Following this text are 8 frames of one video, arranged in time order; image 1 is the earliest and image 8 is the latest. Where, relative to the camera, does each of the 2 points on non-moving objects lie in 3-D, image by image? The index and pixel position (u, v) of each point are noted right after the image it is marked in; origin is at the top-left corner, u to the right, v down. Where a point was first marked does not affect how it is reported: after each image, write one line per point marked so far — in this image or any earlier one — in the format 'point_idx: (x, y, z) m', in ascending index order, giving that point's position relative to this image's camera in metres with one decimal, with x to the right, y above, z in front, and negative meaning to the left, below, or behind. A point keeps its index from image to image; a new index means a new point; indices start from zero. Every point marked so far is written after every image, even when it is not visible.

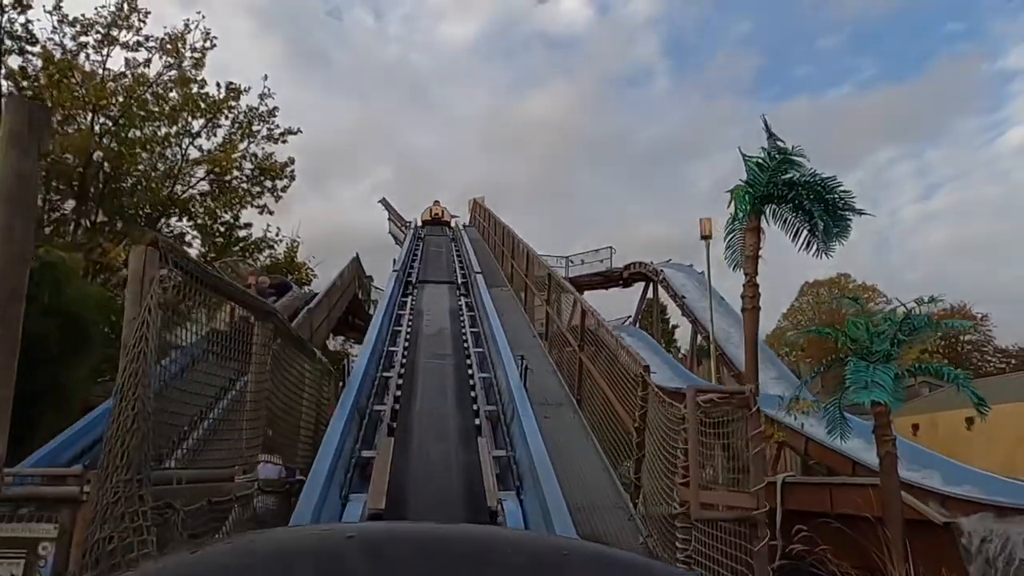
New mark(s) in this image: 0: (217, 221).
0: (-5.9, +1.4, +15.9) m
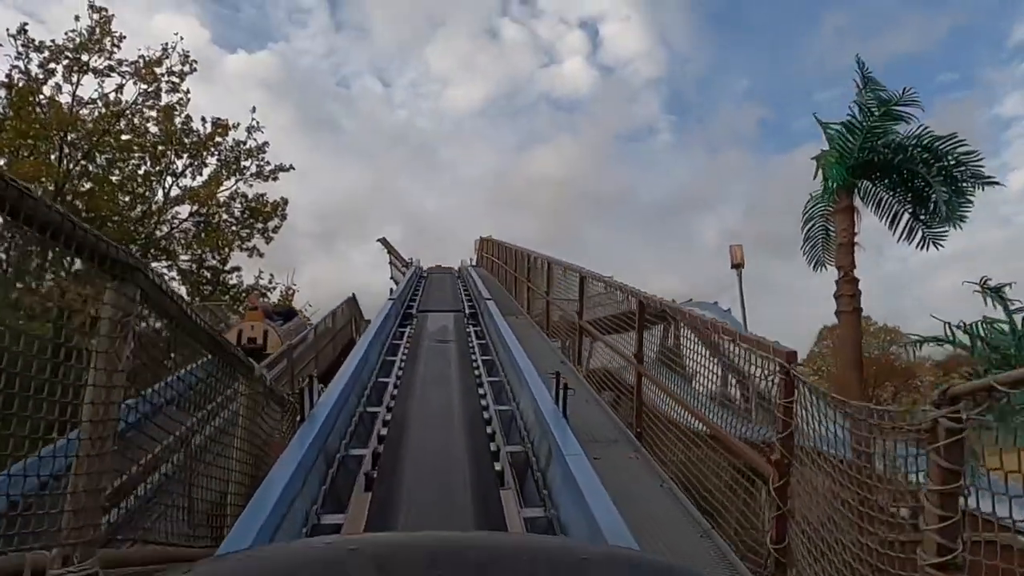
0: (-5.7, +0.4, +14.6) m
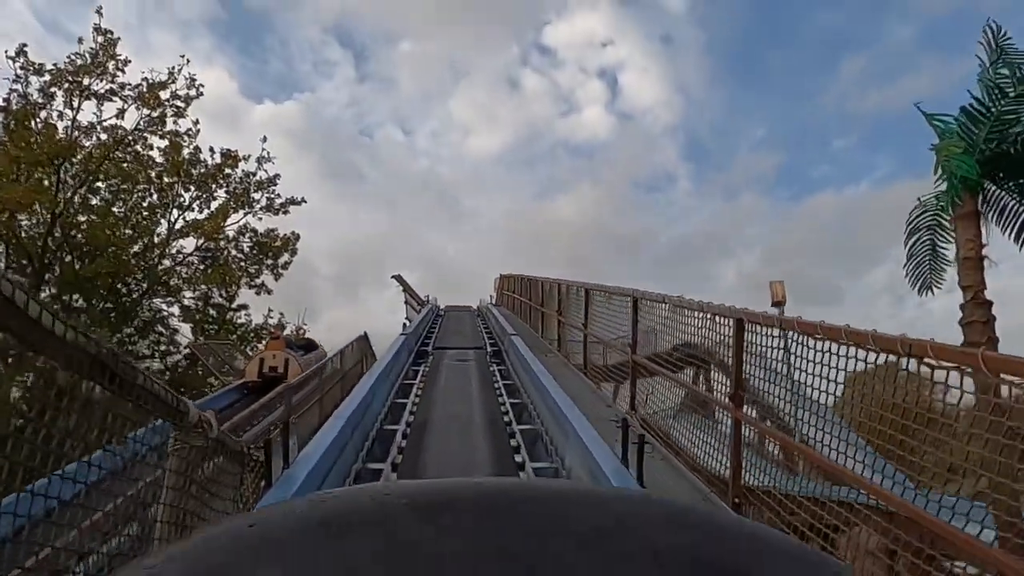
0: (-5.3, -0.2, +13.8) m
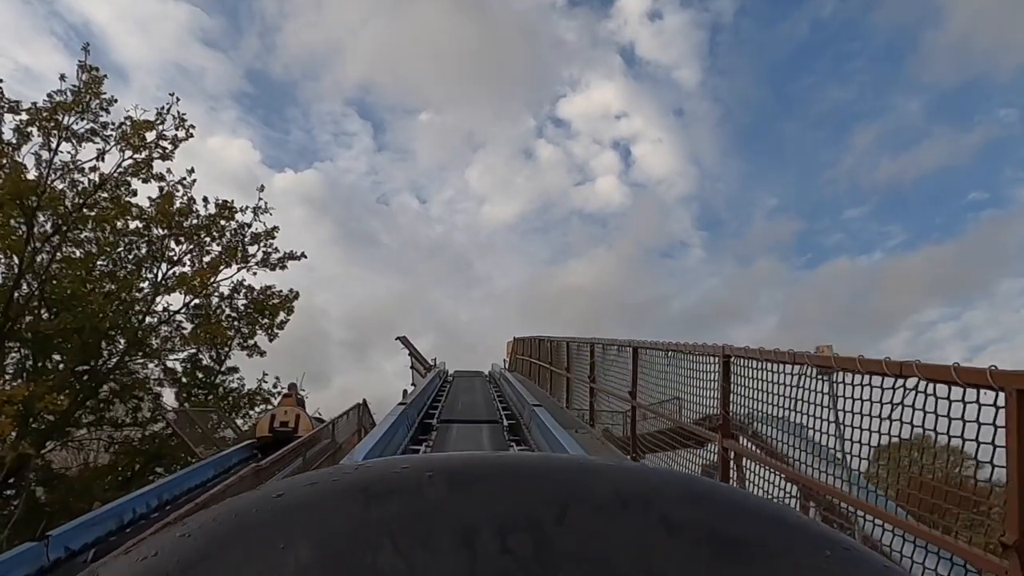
0: (-5.1, -1.2, +12.6) m
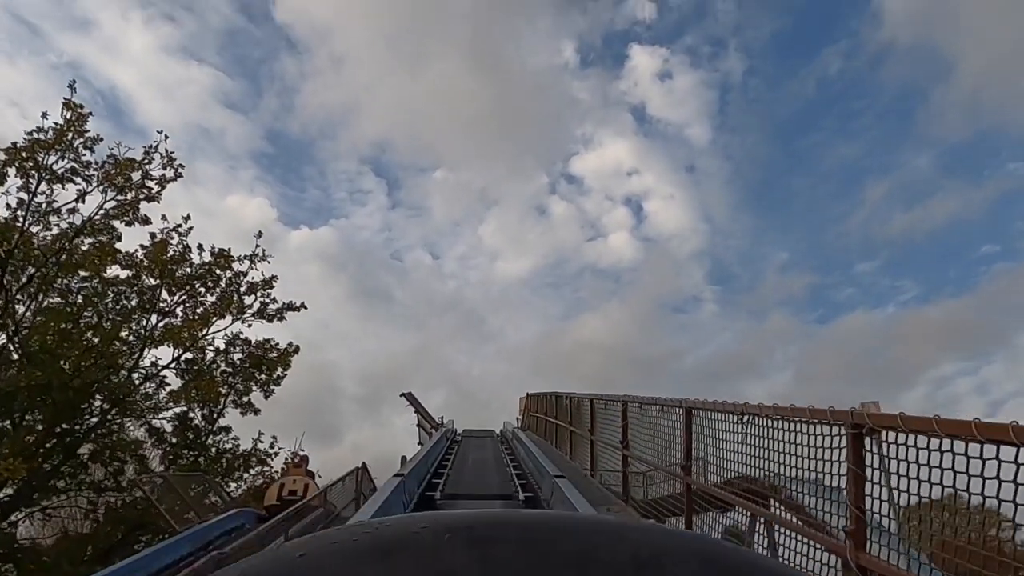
0: (-4.8, -2.0, +11.6) m
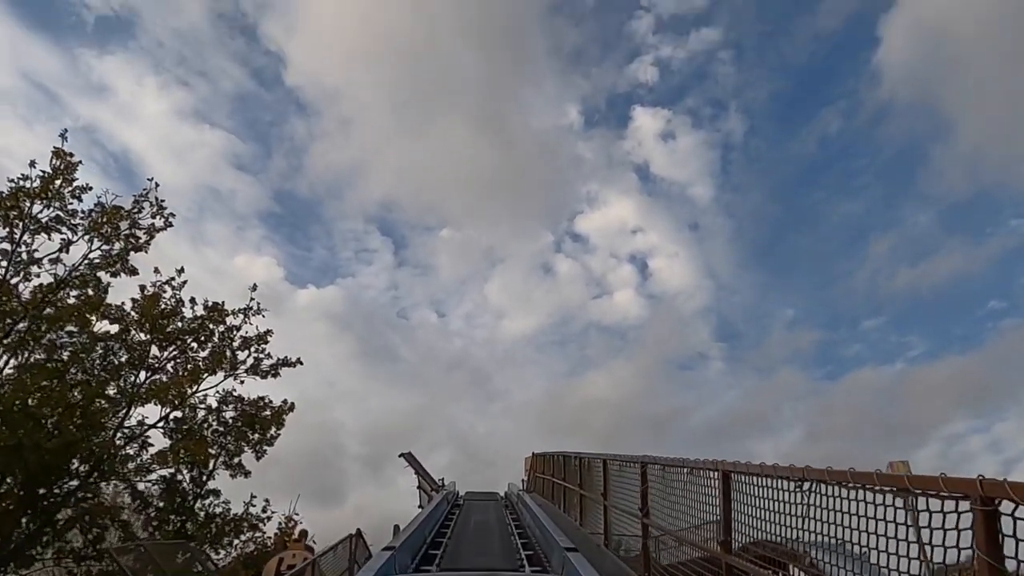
0: (-4.8, -2.8, +11.0) m
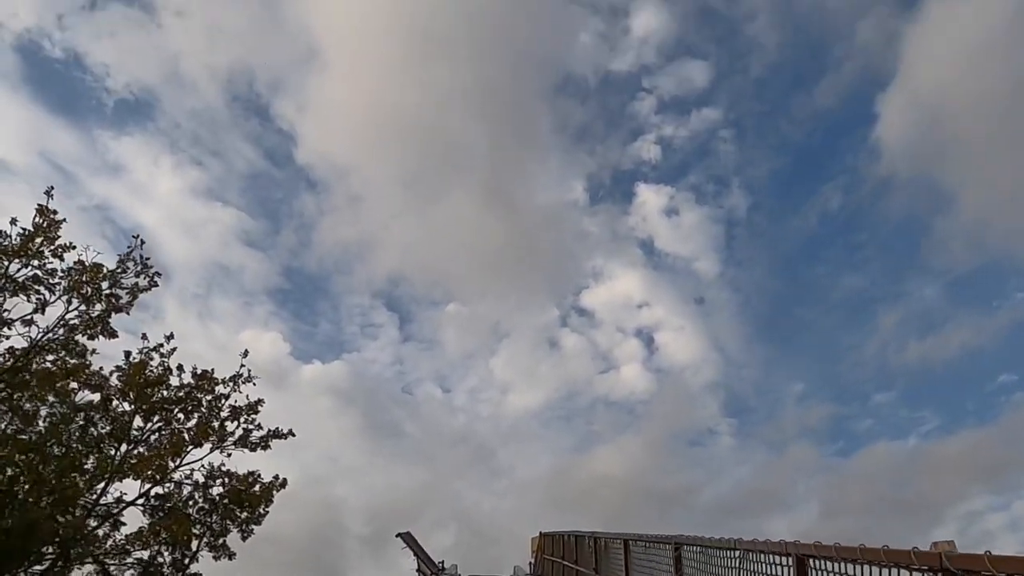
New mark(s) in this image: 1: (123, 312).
0: (-4.7, -3.6, +10.1) m
1: (-4.2, -0.3, +8.5) m
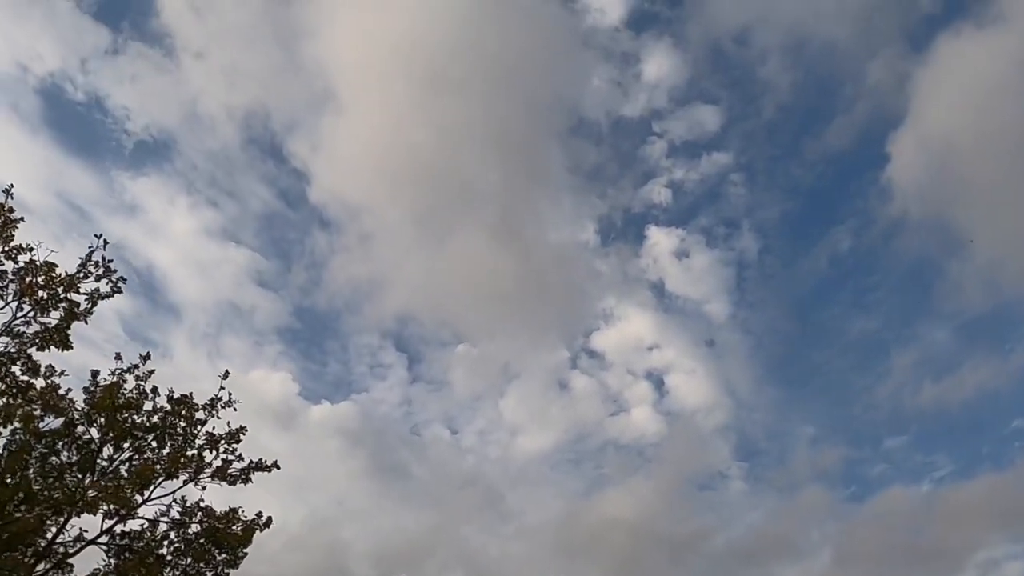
0: (-4.6, -3.8, +8.9) m
1: (-4.1, -0.3, +7.5) m
